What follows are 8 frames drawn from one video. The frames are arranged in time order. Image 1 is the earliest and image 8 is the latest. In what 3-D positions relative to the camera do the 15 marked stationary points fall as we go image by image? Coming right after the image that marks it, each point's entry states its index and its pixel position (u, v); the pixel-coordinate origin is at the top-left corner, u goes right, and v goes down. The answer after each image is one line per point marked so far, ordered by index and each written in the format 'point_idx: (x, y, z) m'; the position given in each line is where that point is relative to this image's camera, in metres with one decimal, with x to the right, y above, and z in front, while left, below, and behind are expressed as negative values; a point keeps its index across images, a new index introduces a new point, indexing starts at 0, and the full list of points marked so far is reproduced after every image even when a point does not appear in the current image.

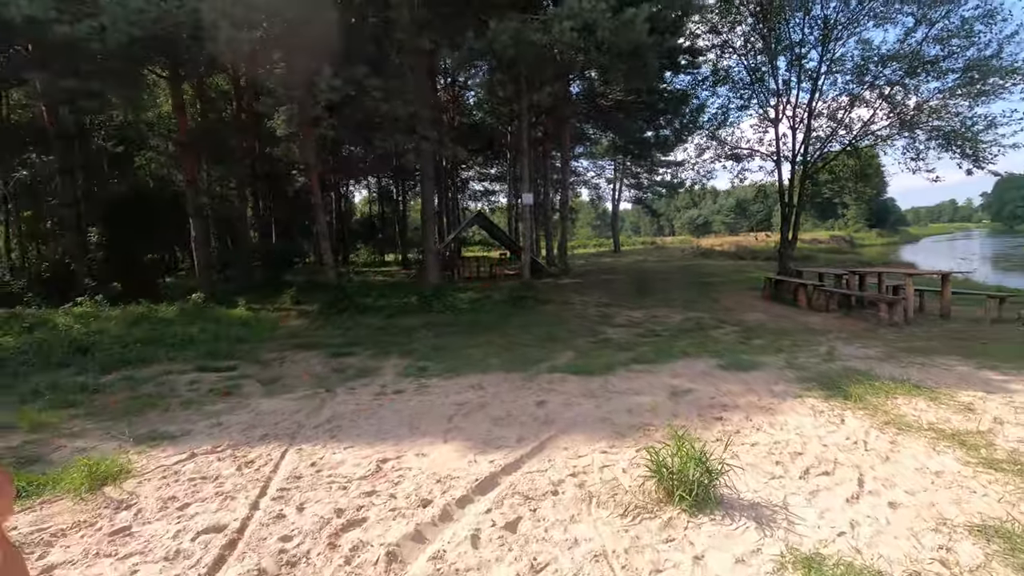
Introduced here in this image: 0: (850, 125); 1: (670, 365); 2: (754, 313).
0: (+8.7, +4.2, +13.7) m
1: (+2.2, -1.1, +7.3) m
2: (+5.1, -0.6, +11.4) m
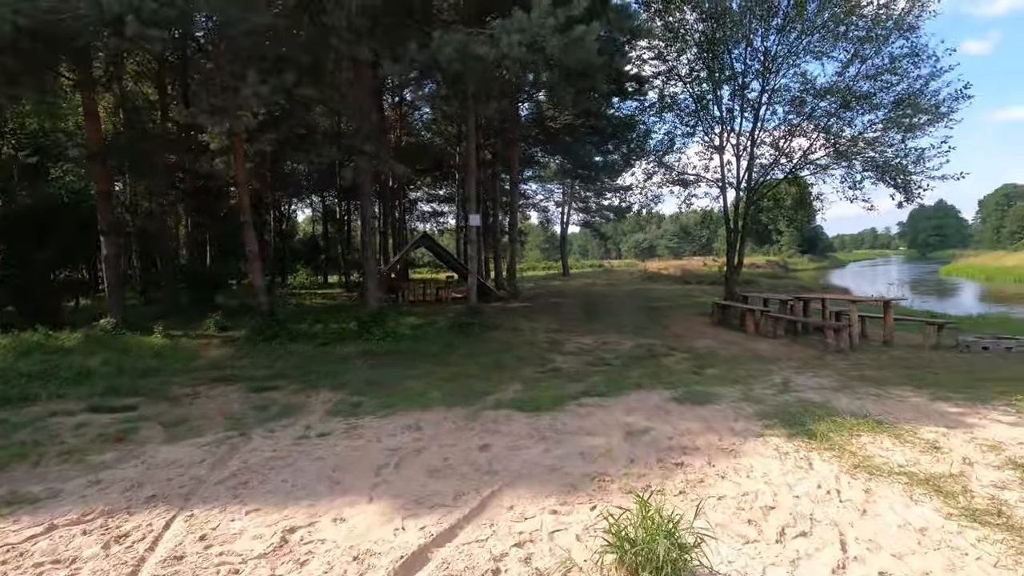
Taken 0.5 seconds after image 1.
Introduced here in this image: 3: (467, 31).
0: (+7.3, +3.5, +14.0) m
1: (+1.4, -1.4, +6.9) m
2: (+4.0, -1.1, +11.2) m
3: (-0.7, +3.9, +8.2) m
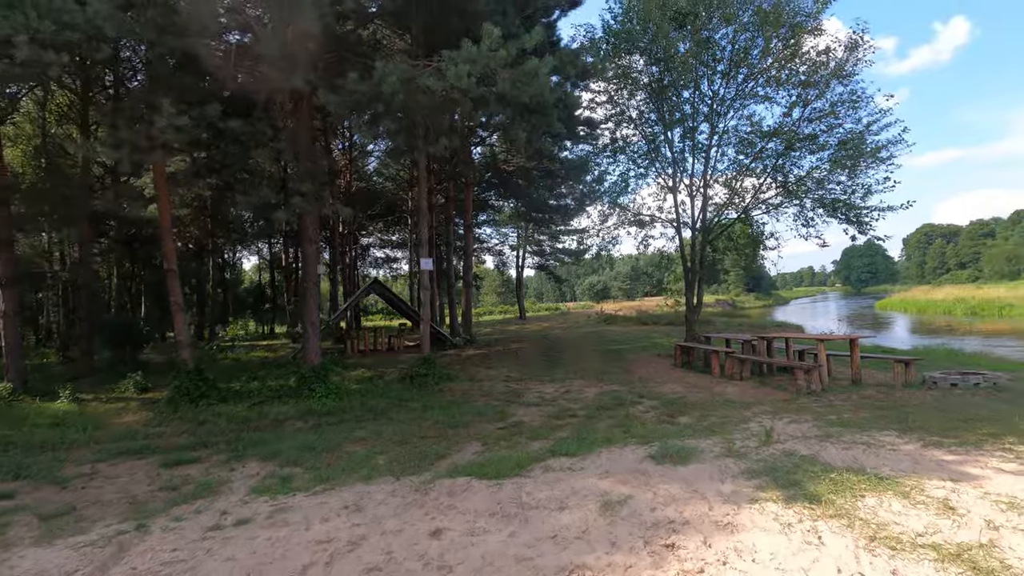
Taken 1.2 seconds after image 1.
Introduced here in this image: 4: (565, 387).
0: (+6.1, +2.5, +14.1) m
1: (+1.0, -2.0, +6.1) m
2: (+3.1, -1.9, +10.7) m
3: (-1.4, +3.2, +7.7) m
4: (+1.1, -2.1, +11.3) m
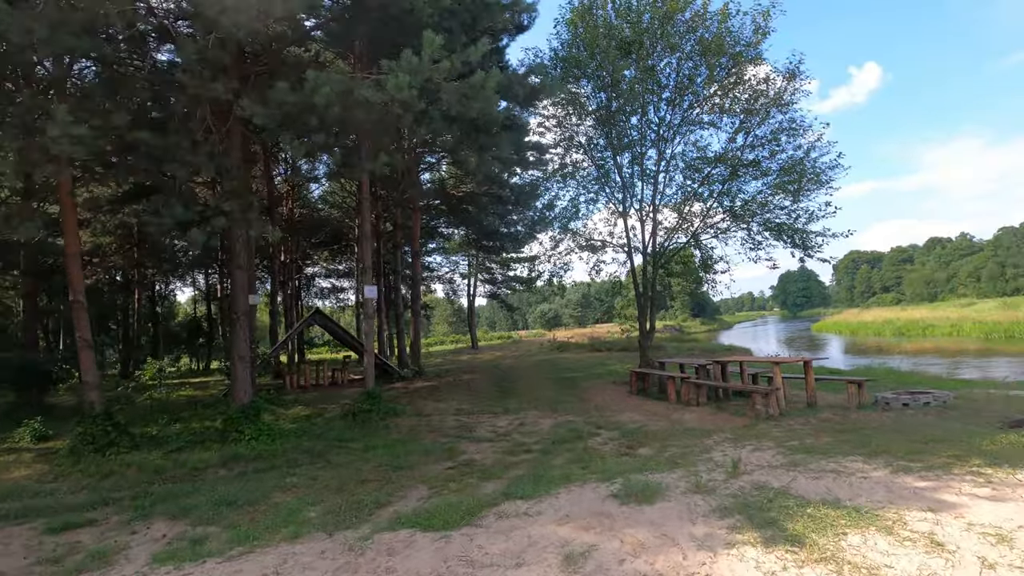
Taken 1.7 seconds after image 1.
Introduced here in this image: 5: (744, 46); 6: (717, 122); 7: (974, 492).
0: (+4.8, +1.8, +14.2) m
1: (+0.4, -2.2, +5.6) m
2: (+2.2, -2.4, +10.3) m
3: (-2.1, +2.8, +7.2) m
4: (+0.1, -2.6, +10.7) m
5: (+5.7, +6.0, +13.2) m
6: (+5.2, +4.2, +13.7) m
7: (+4.1, -1.8, +4.7) m
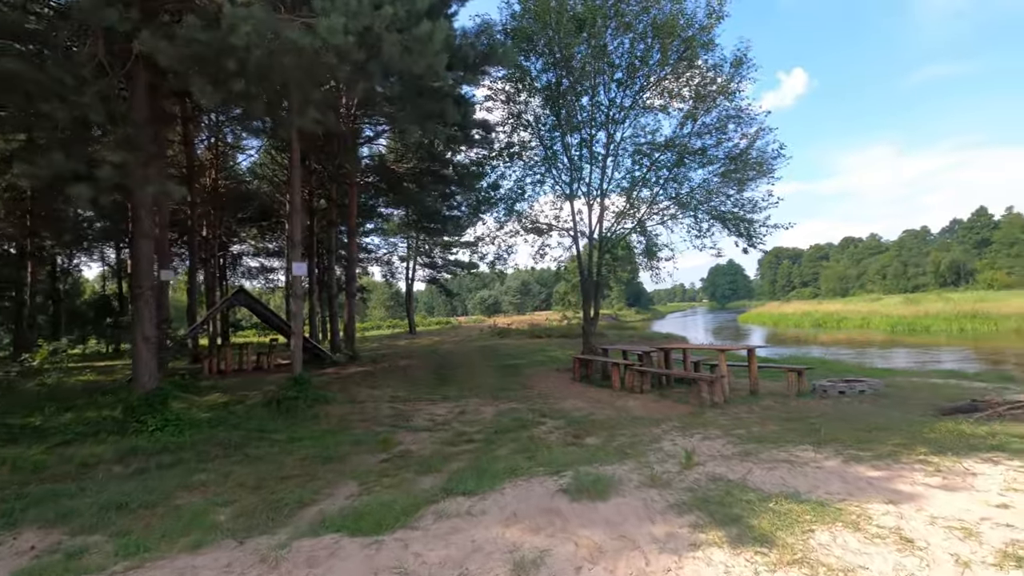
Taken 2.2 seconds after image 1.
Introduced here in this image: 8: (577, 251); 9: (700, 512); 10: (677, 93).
0: (+3.3, +2.2, +14.1) m
1: (-0.1, -2.0, +5.1) m
2: (+1.1, -2.1, +10.0) m
3: (-2.7, +3.2, +6.3) m
4: (-1.0, -2.3, +10.1) m
5: (+4.5, +6.3, +13.1) m
6: (+3.9, +4.6, +13.5) m
7: (+3.6, -1.7, +4.7) m
8: (+1.8, +1.1, +15.3) m
9: (+1.5, -1.8, +4.2) m
10: (+4.1, +4.8, +13.3) m
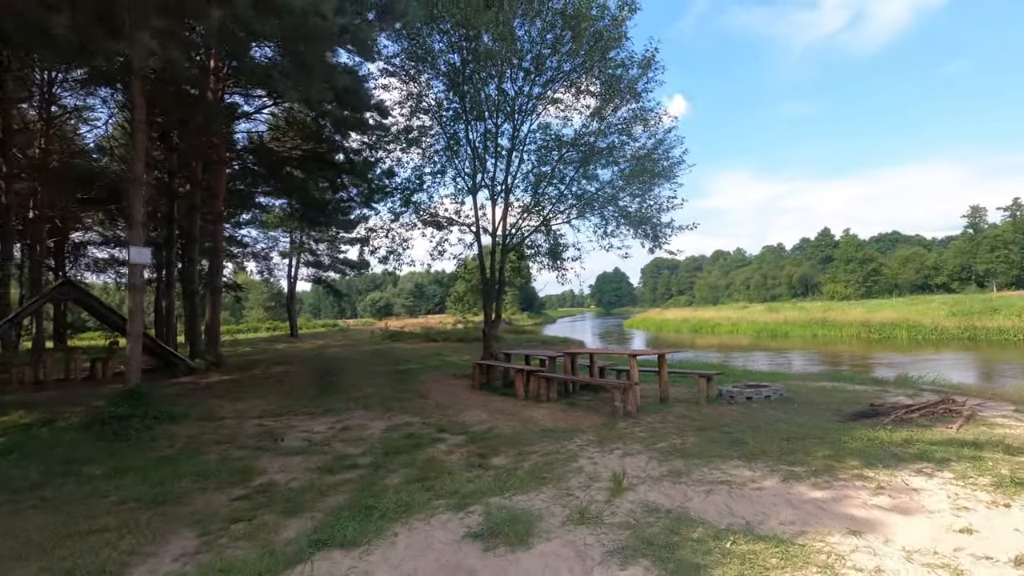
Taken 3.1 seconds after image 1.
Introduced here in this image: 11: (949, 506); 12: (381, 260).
0: (+0.8, +2.1, +13.4) m
1: (-0.9, -1.9, +3.9) m
2: (-0.6, -2.1, +8.9) m
3: (-3.6, +3.3, +4.6) m
4: (-2.7, -2.2, +8.7) m
5: (+2.2, +6.2, +12.7) m
6: (+1.5, +4.5, +13.0) m
7: (+2.8, -1.7, +4.2) m
8: (-0.9, +1.0, +14.3) m
9: (+0.9, -1.7, +3.4) m
10: (+1.8, +4.8, +12.8) m
11: (+3.3, -1.6, +4.0) m
12: (-3.7, +0.8, +15.1) m
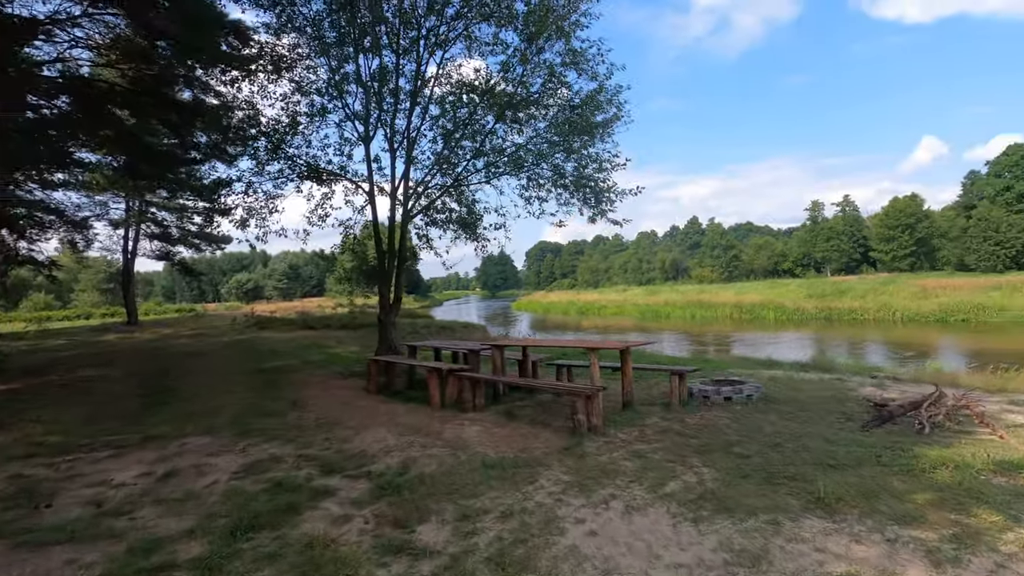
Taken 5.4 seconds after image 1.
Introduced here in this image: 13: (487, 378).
0: (-1.1, +2.6, +10.9) m
1: (-0.8, -1.7, +1.3) m
2: (-1.6, -1.7, +6.3) m
3: (-3.5, +3.5, +1.3) m
4: (-3.6, -1.8, +5.6) m
5: (+0.5, +6.7, +10.4) m
6: (-0.3, +5.0, +10.5) m
7: (+2.8, -1.5, +2.4) m
8: (-3.0, +1.6, +11.4) m
9: (+1.0, -1.5, +1.2) m
10: (0.0, +5.2, +10.4) m
11: (+3.3, -1.4, +2.3) m
12: (-5.9, +1.3, +11.6) m
13: (-0.4, -1.2, +7.4) m
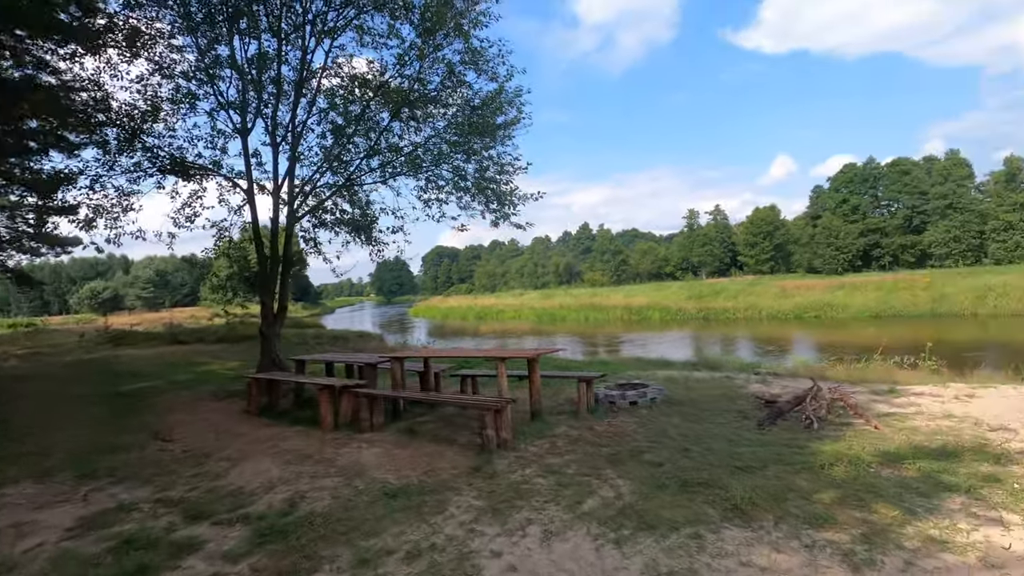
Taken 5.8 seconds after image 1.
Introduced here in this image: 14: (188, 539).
0: (-3.1, +2.5, +10.1) m
1: (-0.9, -1.8, +0.8) m
2: (-2.6, -1.8, +5.5) m
3: (-3.6, +3.4, +0.2) m
4: (-4.5, -2.0, +4.4) m
5: (-1.5, +6.6, +9.9) m
6: (-2.3, +4.9, +9.9) m
7: (+2.4, -1.5, +2.5) m
8: (-5.0, +1.4, +10.3) m
9: (+0.9, -1.6, +1.0) m
10: (-2.0, +5.1, +9.9) m
11: (+2.9, -1.4, +2.5) m
12: (-7.9, +1.1, +9.9) m
13: (-1.6, -1.3, +6.8) m
14: (-2.4, -1.8, +3.9) m
